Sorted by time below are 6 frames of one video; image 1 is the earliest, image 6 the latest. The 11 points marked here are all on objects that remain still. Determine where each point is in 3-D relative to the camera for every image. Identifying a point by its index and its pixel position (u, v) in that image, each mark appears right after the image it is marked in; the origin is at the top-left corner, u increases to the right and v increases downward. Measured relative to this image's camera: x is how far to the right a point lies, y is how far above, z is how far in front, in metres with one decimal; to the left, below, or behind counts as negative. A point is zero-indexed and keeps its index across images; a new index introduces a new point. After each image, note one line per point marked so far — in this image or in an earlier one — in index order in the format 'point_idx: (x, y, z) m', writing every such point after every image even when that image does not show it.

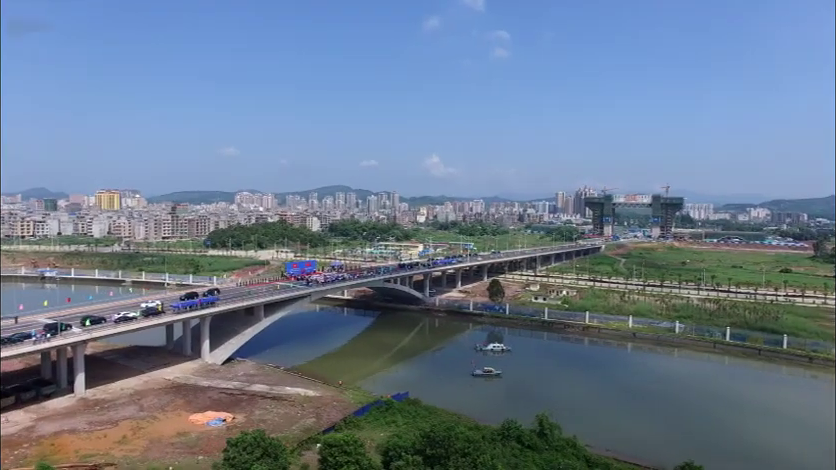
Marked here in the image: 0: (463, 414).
0: (+1.2, -6.3, +18.2) m
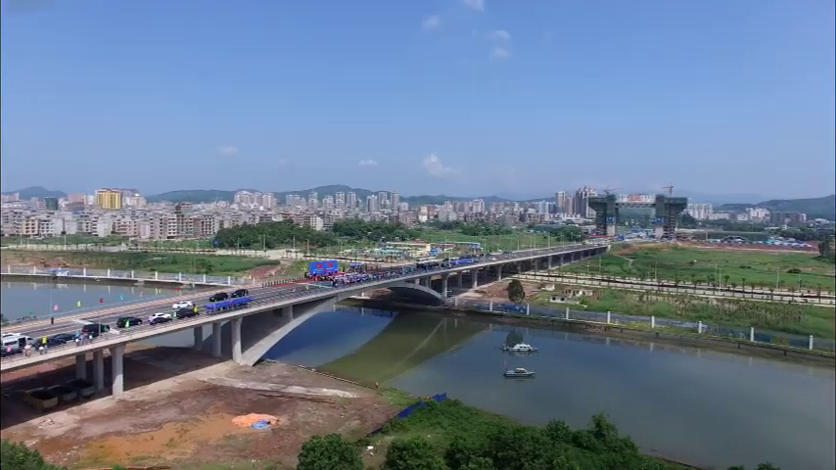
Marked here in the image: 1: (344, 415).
0: (+2.7, -6.3, +18.2) m
1: (-2.4, -6.2, +18.1) m
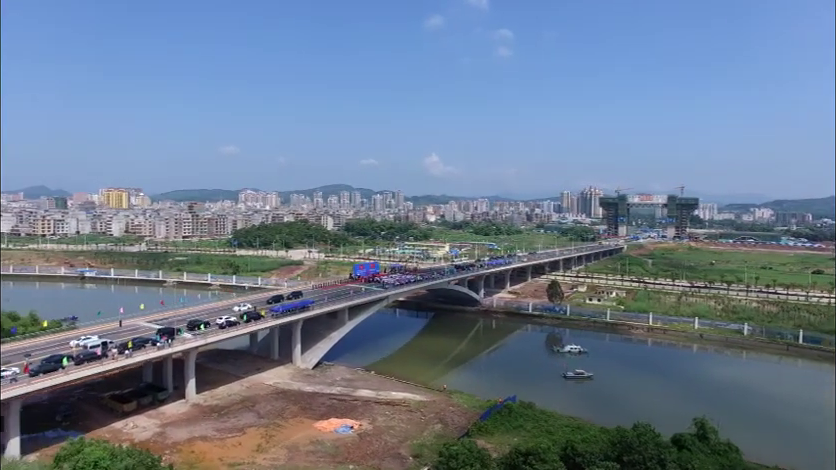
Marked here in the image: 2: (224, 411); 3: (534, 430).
0: (+5.4, -6.4, +18.2) m
1: (+0.3, -6.3, +18.0) m
2: (-6.7, -6.1, +17.9) m
3: (+3.8, -6.3, +17.1) m
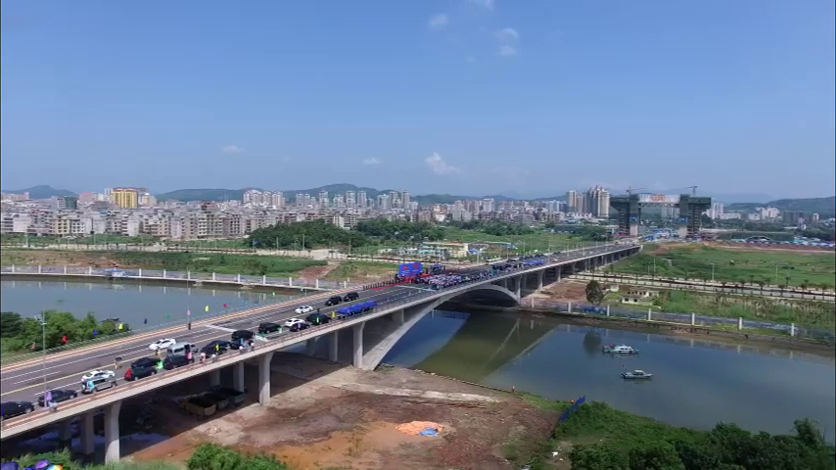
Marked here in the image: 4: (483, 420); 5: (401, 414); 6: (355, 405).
0: (+8.1, -6.5, +18.2) m
1: (+3.0, -6.4, +18.0) m
2: (-3.9, -6.2, +17.8) m
3: (+6.5, -6.4, +17.1) m
4: (+2.3, -6.3, +17.9) m
5: (-0.6, -6.2, +18.1) m
6: (-2.2, -6.1, +18.7) m
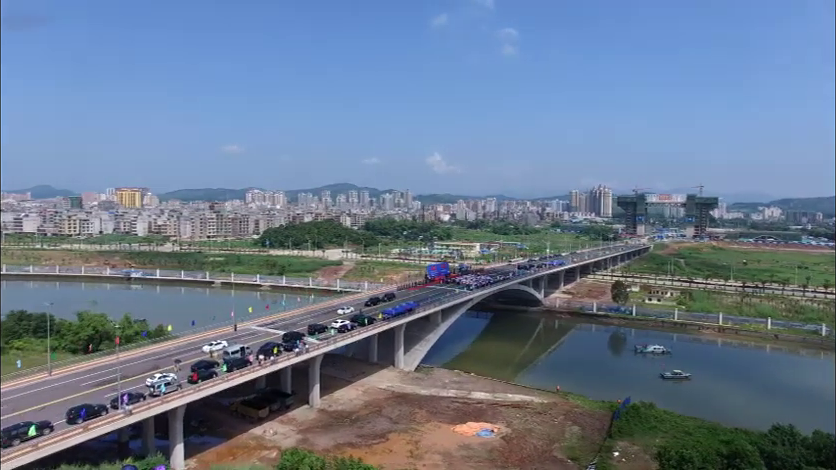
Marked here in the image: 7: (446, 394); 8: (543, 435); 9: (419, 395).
0: (+9.9, -6.5, +18.2) m
1: (+4.8, -6.4, +17.9) m
2: (-2.1, -6.2, +17.8) m
3: (+8.3, -6.4, +17.1) m
4: (+4.1, -6.3, +17.8) m
5: (+1.2, -6.2, +18.1) m
6: (-0.5, -6.1, +18.7) m
7: (+1.1, -6.1, +20.0) m
8: (+4.0, -6.5, +16.8) m
9: (0.0, -6.1, +19.8) m
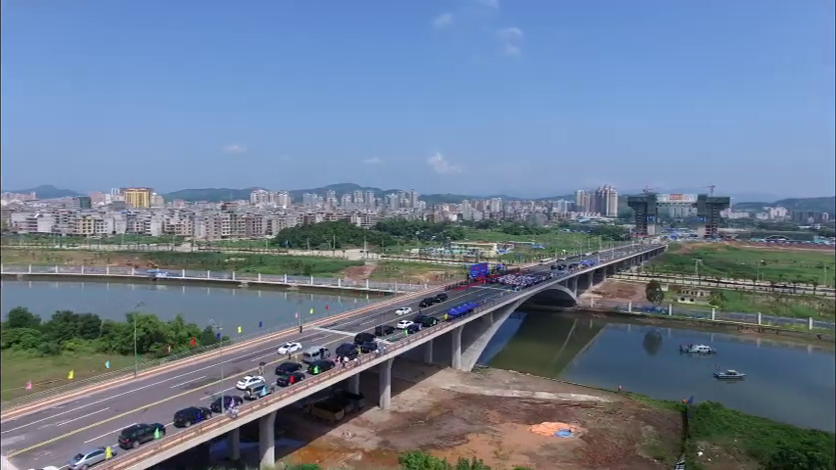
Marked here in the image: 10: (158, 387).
0: (+12.4, -6.5, +18.1) m
1: (+7.3, -6.4, +17.9) m
2: (+0.4, -6.2, +17.7) m
3: (+10.8, -6.4, +17.0) m
4: (+6.5, -6.3, +17.8) m
5: (+3.7, -6.2, +18.0) m
6: (+2.0, -6.1, +18.6) m
7: (+3.5, -6.1, +19.9) m
8: (+6.5, -6.4, +16.7) m
9: (+2.5, -6.1, +19.7) m
10: (-6.7, -3.9, +13.4) m
